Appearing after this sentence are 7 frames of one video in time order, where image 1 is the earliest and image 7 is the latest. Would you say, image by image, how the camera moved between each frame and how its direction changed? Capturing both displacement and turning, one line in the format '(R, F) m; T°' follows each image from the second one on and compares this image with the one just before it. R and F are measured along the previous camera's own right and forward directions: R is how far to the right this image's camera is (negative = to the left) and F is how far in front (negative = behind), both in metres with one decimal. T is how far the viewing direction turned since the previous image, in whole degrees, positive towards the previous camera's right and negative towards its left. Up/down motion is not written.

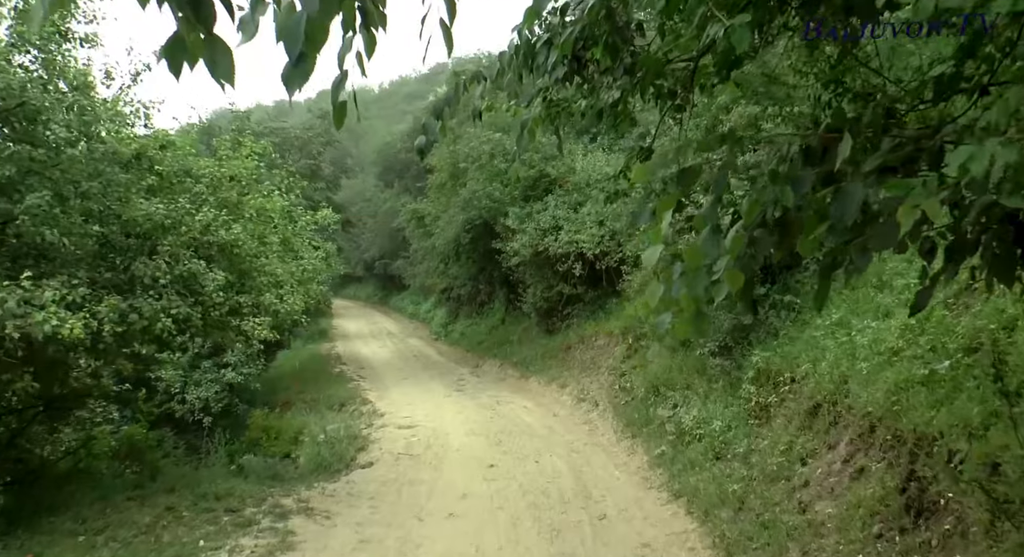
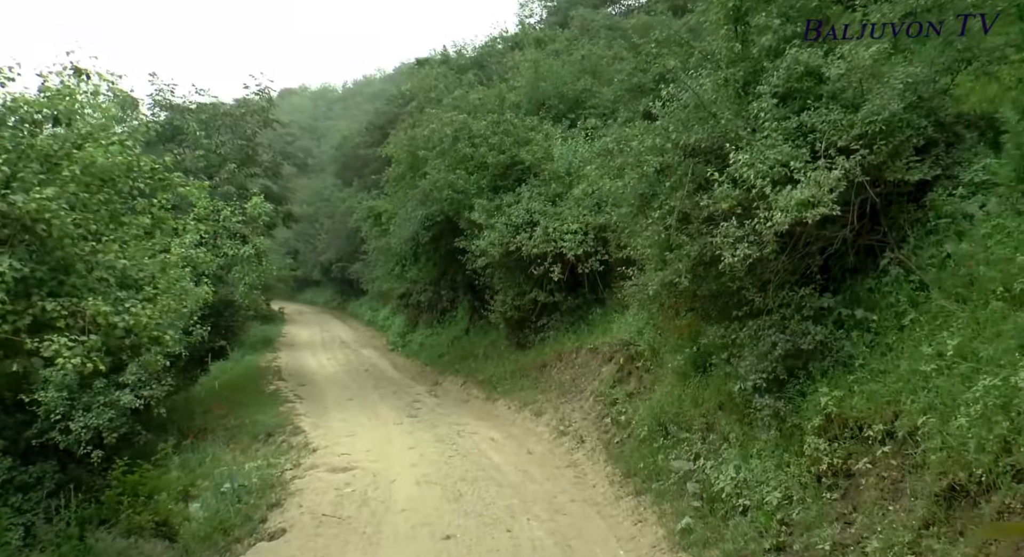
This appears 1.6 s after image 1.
(0.0, +2.9) m; +2°
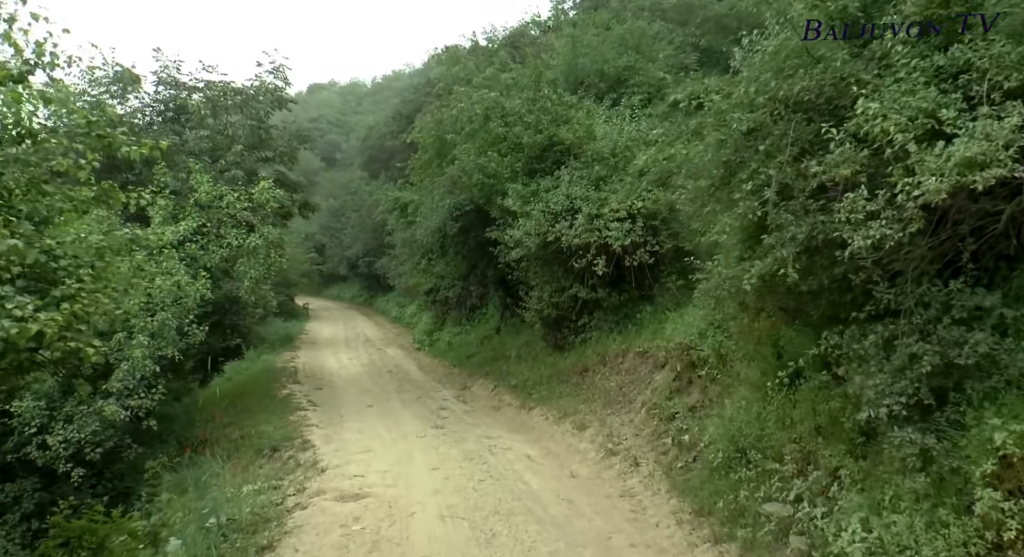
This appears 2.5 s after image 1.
(-0.1, +1.8) m; -2°
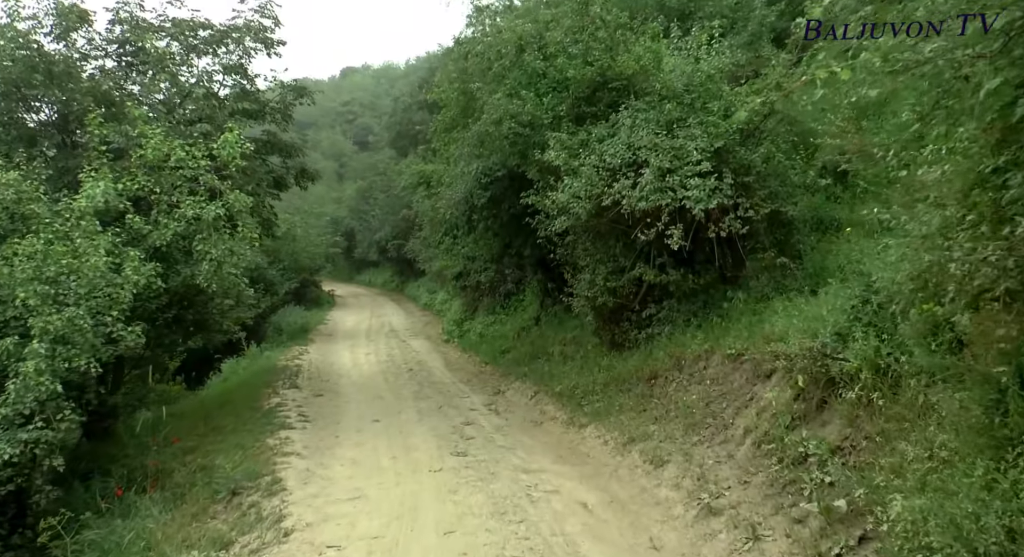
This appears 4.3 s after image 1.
(-0.1, +3.4) m; -3°
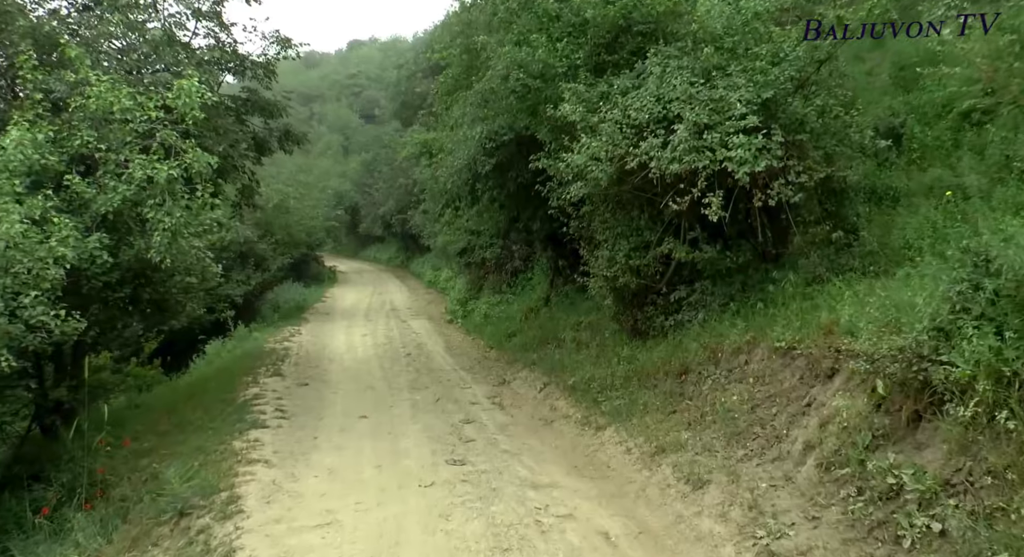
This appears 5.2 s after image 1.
(0.0, +1.6) m; -1°
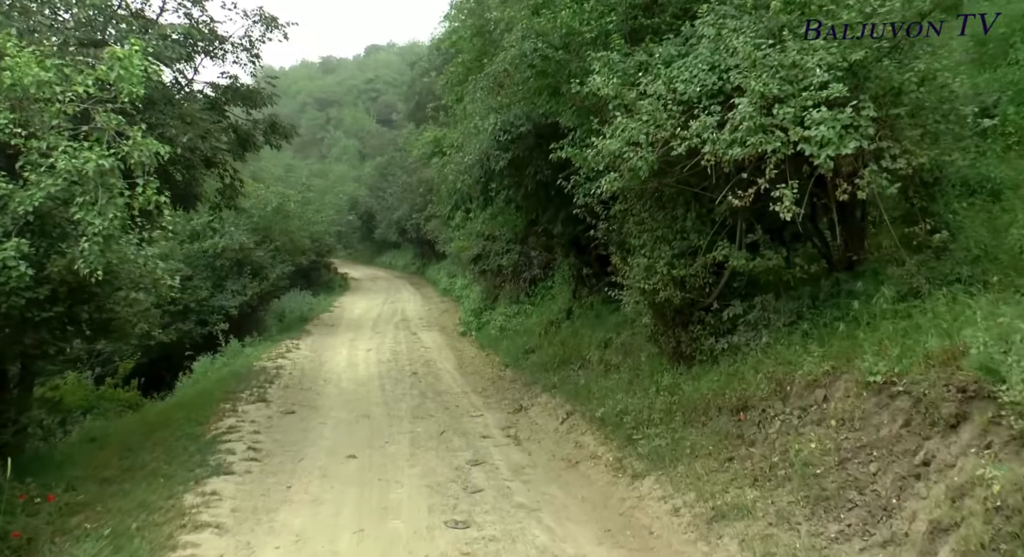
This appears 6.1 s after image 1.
(0.0, +1.8) m; -1°
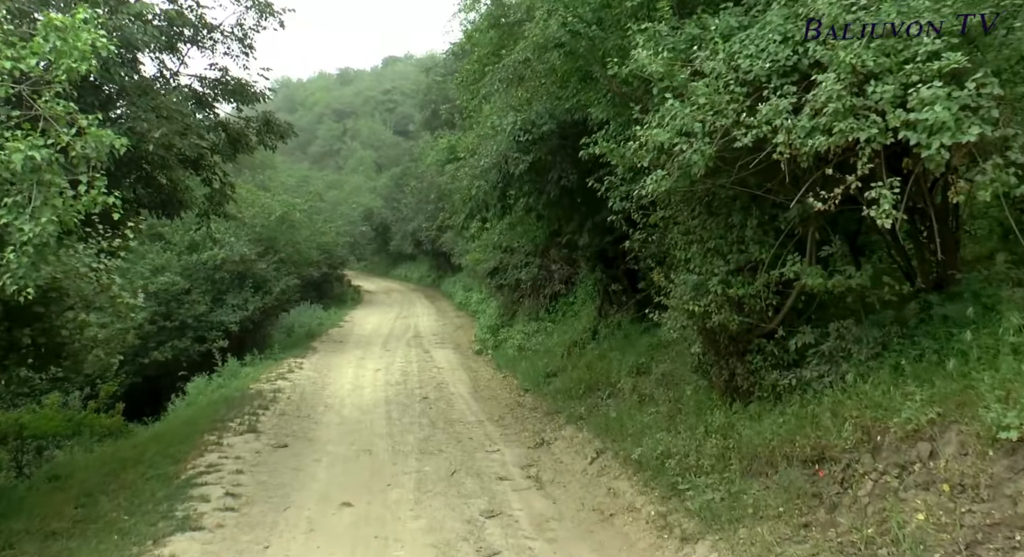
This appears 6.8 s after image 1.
(-0.1, +1.4) m; -1°
